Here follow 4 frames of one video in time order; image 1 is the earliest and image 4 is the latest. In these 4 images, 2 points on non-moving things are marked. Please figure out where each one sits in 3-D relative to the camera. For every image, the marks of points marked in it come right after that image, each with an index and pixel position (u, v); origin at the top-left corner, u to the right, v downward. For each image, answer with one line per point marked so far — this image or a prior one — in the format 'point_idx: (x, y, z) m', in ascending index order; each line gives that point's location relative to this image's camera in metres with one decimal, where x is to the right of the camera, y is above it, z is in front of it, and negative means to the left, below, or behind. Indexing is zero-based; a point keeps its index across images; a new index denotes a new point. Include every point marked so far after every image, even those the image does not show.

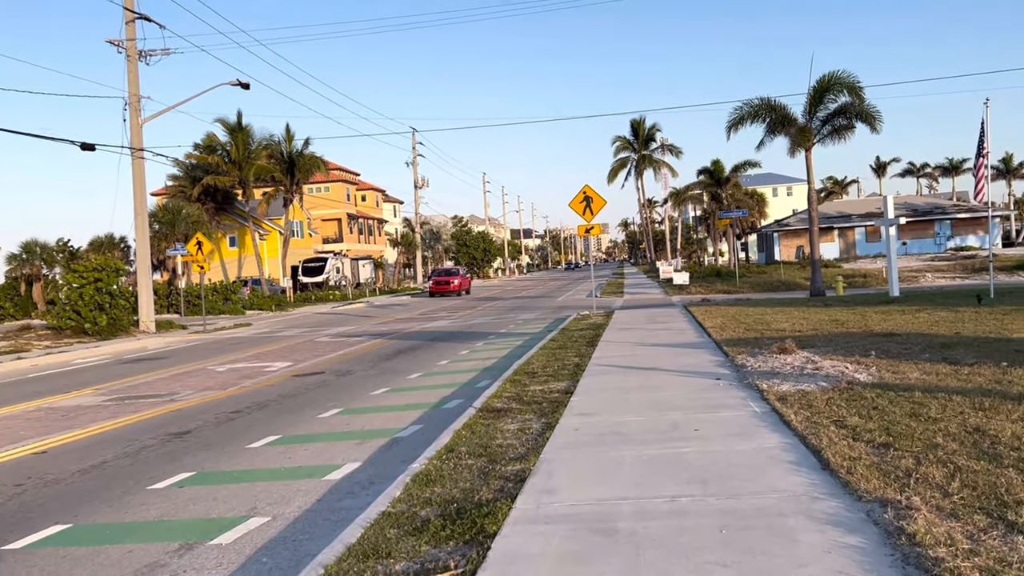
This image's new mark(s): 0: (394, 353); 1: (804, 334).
0: (-2.3, -1.3, +19.0) m
1: (+4.2, -0.7, +13.8) m
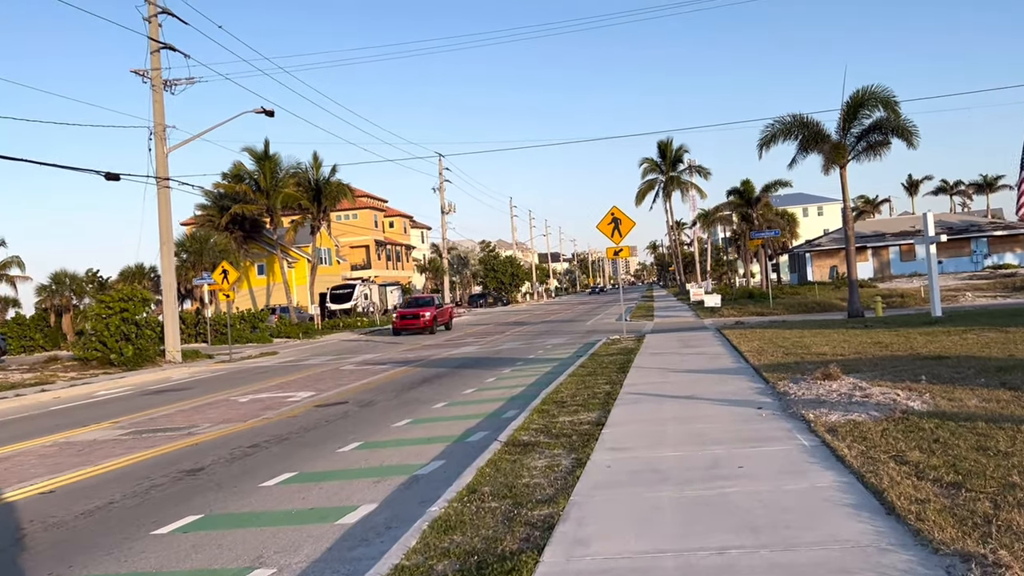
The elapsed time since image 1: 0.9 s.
0: (-1.8, -1.8, +18.5) m
1: (+4.6, -1.0, +13.1) m
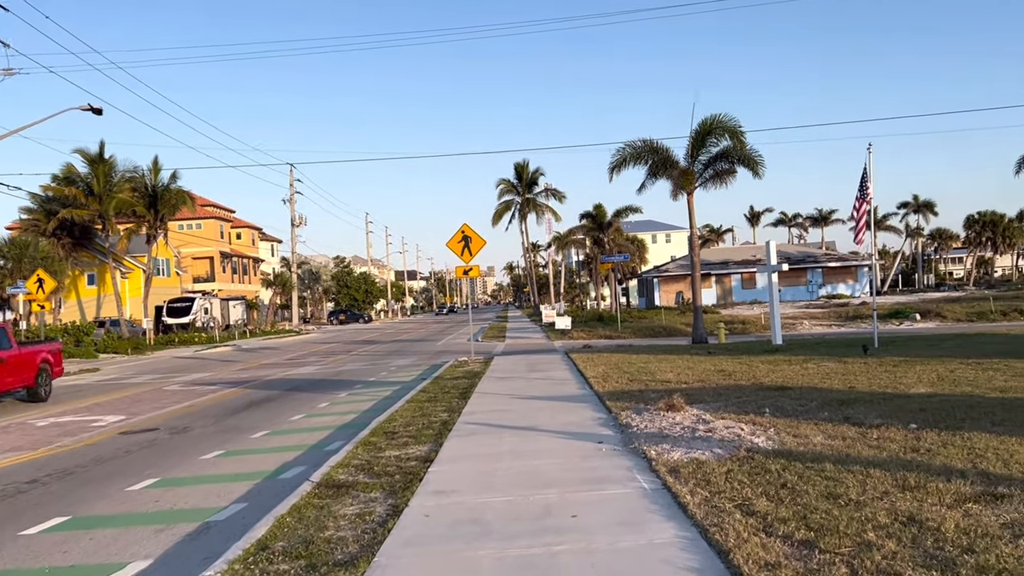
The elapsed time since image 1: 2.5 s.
0: (-4.8, -2.1, +17.1) m
1: (+2.4, -1.3, +12.7) m
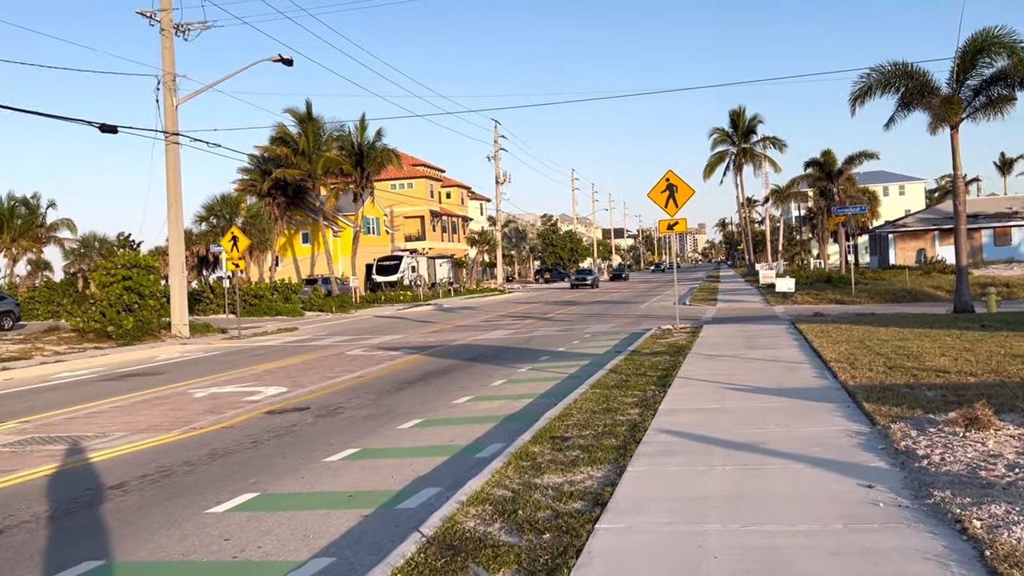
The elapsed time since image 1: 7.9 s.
0: (-1.5, -1.4, +14.9) m
1: (+4.5, -0.9, +9.1) m
